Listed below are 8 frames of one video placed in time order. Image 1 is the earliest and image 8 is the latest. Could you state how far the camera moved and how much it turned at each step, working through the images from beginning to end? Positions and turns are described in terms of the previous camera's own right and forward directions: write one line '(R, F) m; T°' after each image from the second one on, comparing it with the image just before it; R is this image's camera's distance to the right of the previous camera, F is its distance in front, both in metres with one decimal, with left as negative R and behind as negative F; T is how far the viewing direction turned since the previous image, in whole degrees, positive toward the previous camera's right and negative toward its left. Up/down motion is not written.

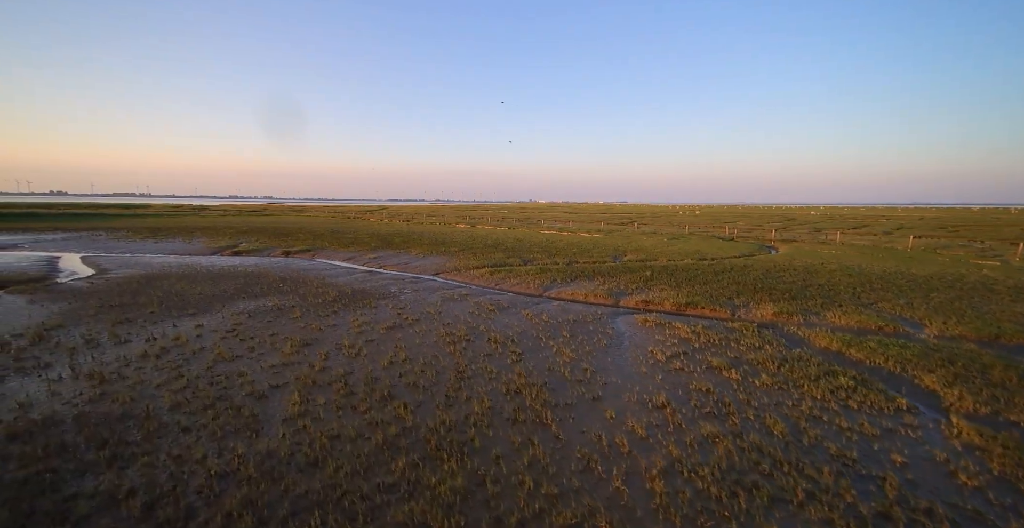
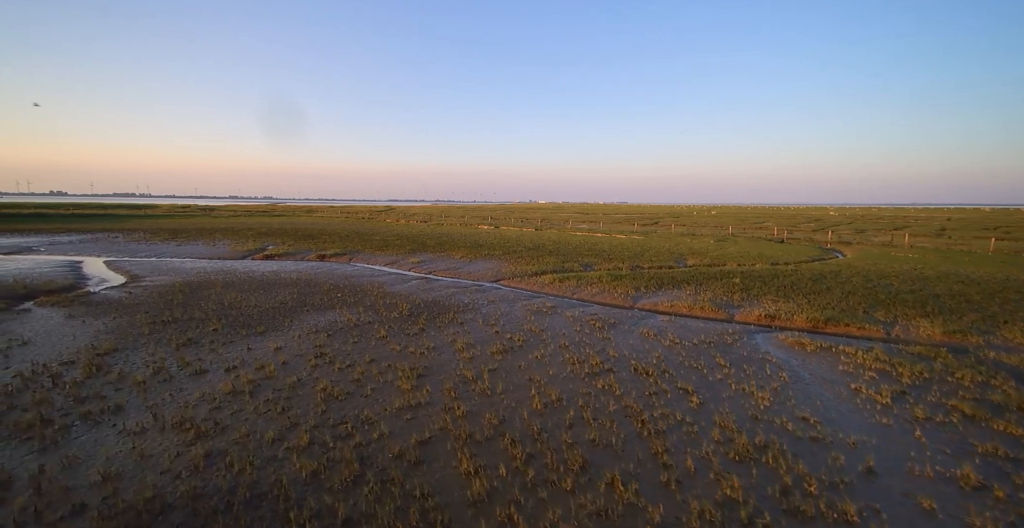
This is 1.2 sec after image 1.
(-3.6, +2.1) m; 0°
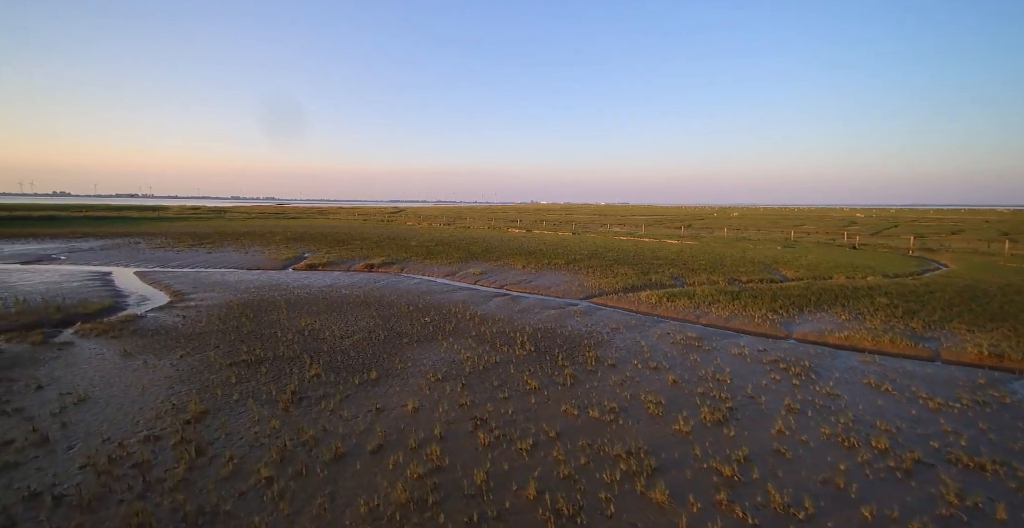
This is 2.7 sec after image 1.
(-4.3, +2.9) m; -1°
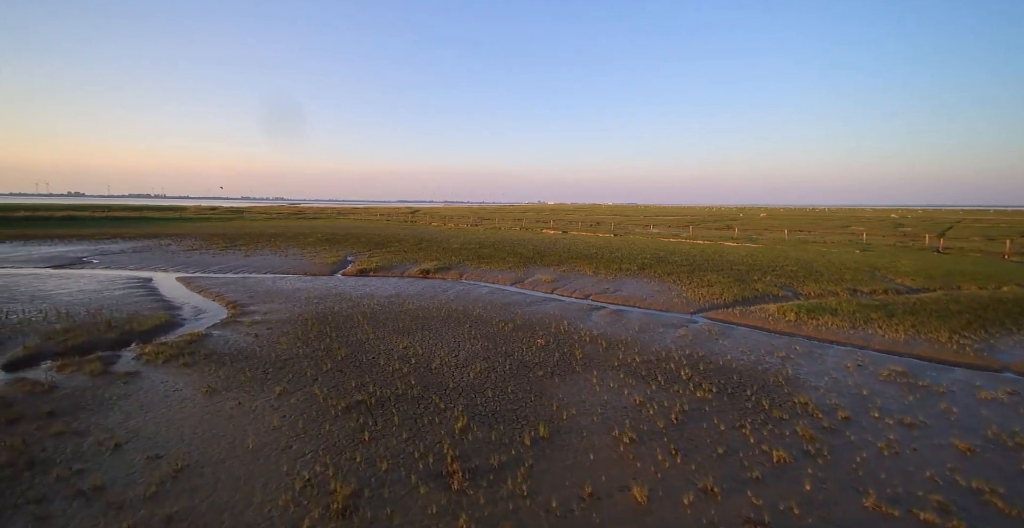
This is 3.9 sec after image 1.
(-3.9, +2.6) m; -1°
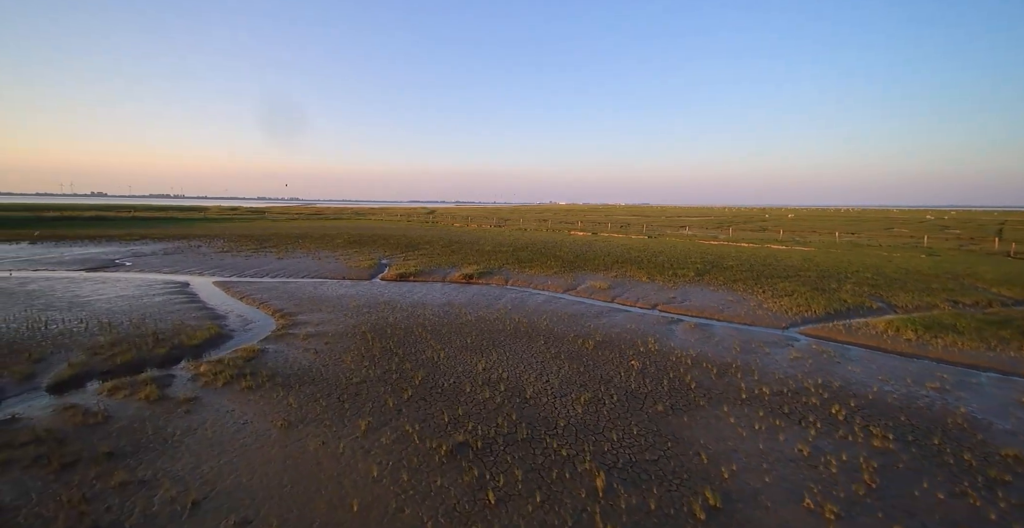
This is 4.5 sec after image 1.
(-2.2, +1.5) m; -2°
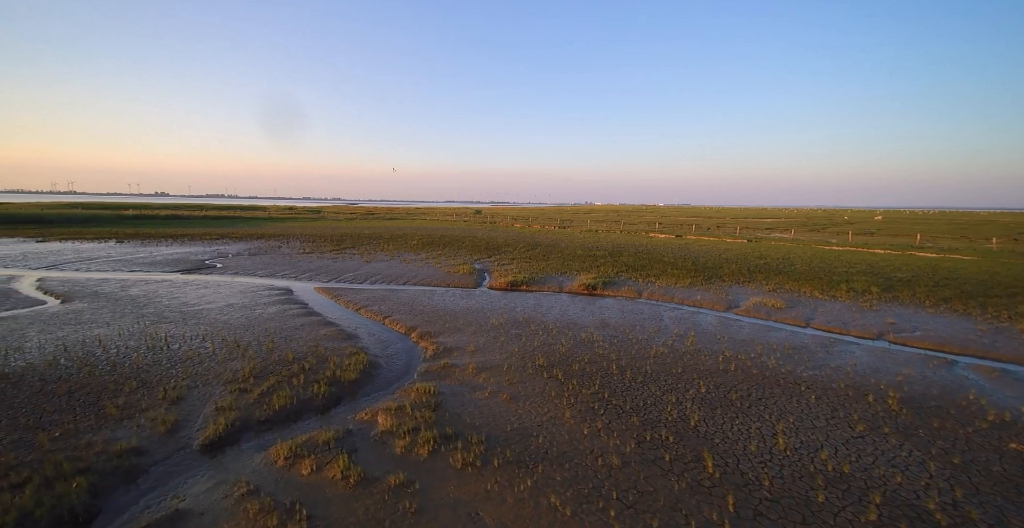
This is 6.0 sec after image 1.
(-5.3, +3.3) m; -5°
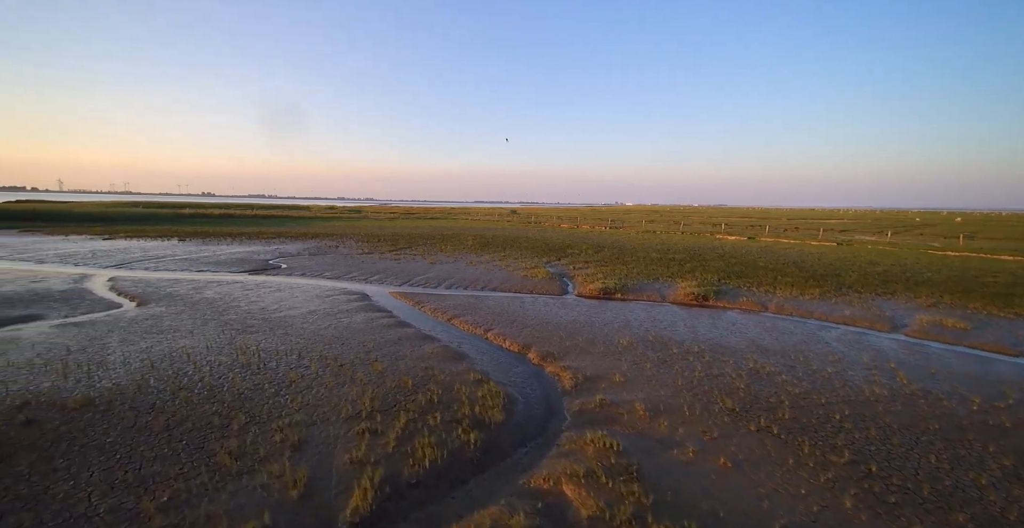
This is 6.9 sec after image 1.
(-3.4, +2.4) m; -4°
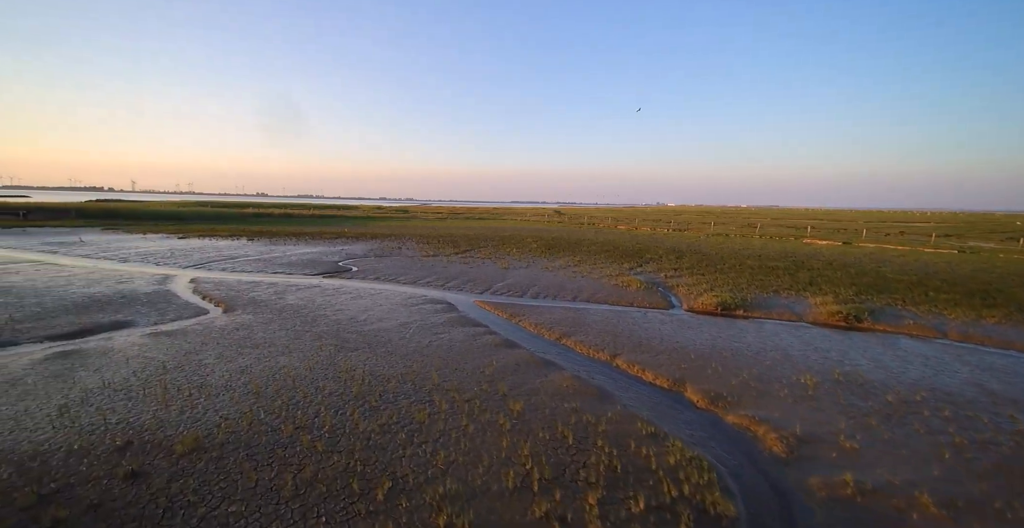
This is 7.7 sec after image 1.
(-3.1, +2.2) m; -5°
